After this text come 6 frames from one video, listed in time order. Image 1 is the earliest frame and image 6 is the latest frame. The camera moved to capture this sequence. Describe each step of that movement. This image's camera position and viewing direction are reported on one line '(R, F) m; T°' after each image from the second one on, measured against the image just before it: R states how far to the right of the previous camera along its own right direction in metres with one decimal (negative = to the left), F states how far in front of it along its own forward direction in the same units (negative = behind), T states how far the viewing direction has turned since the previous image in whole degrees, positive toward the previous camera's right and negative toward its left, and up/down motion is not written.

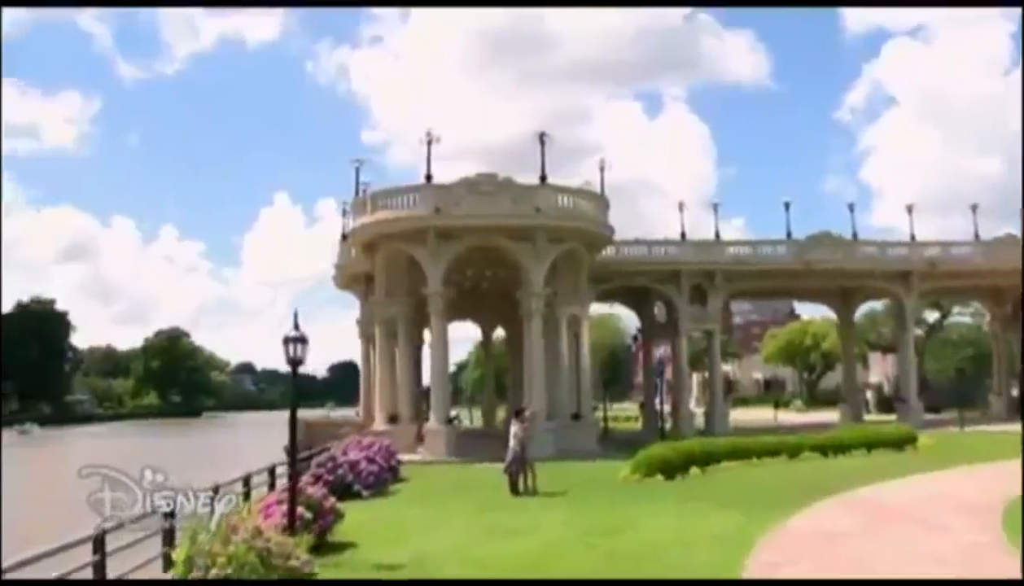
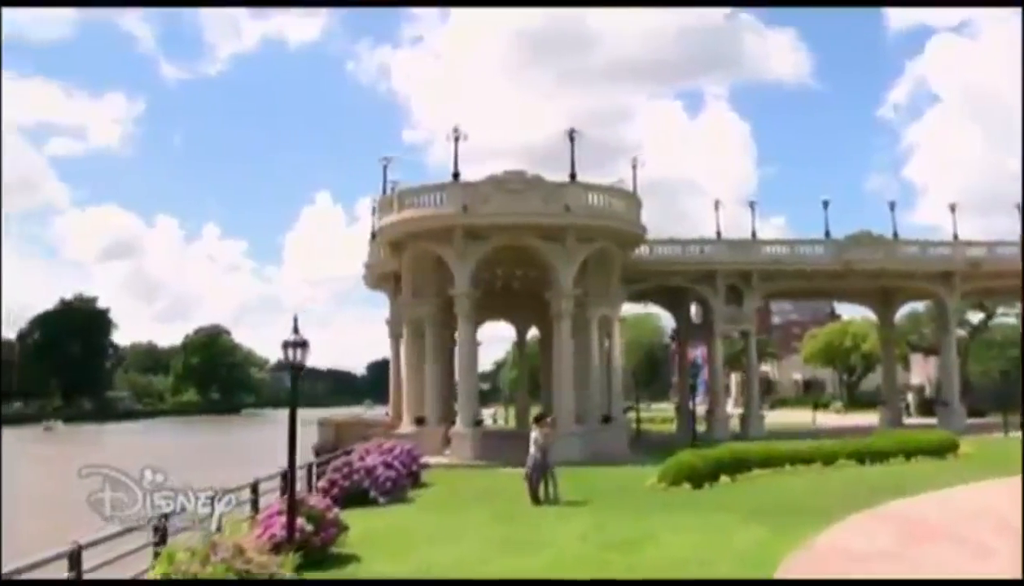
(+0.3, +0.6) m; -2°
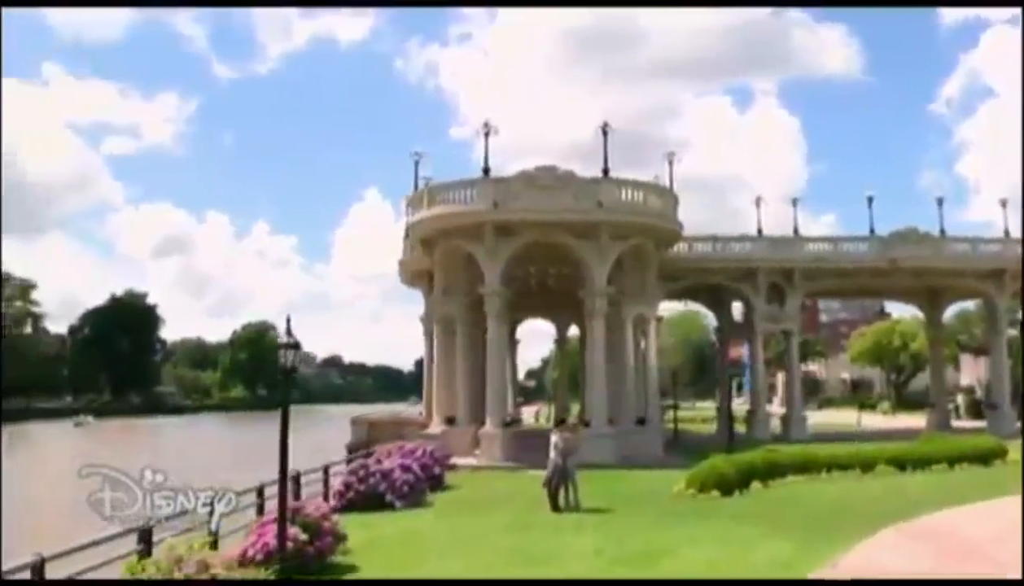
(+0.4, +0.6) m; -2°
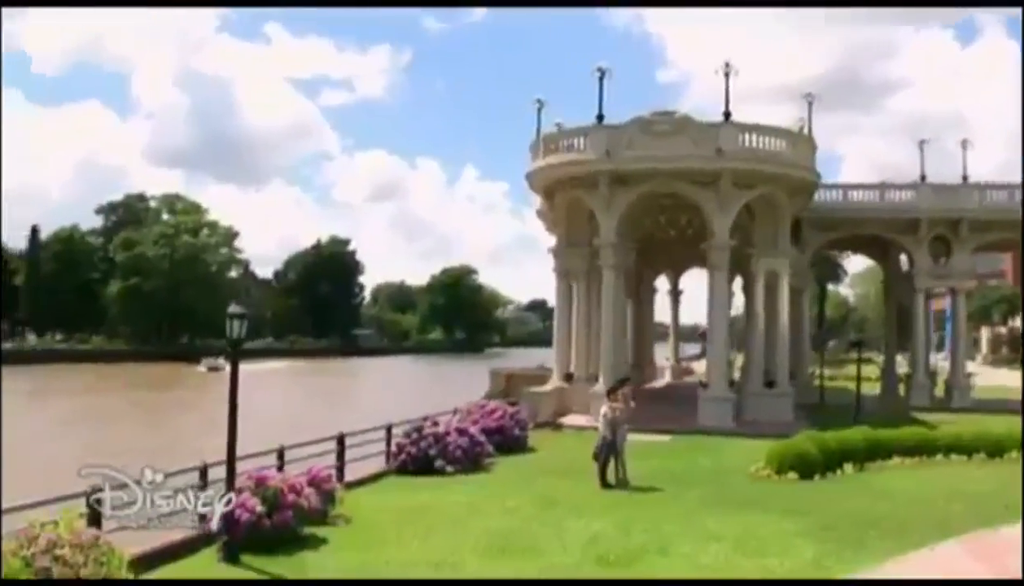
(+2.2, +1.4) m; -10°
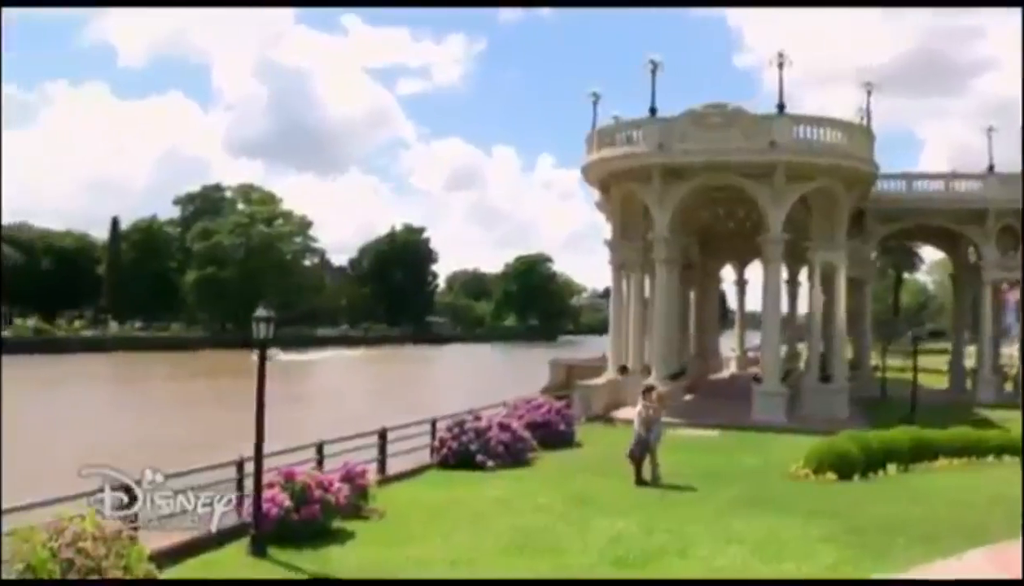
(+0.5, -0.1) m; -4°
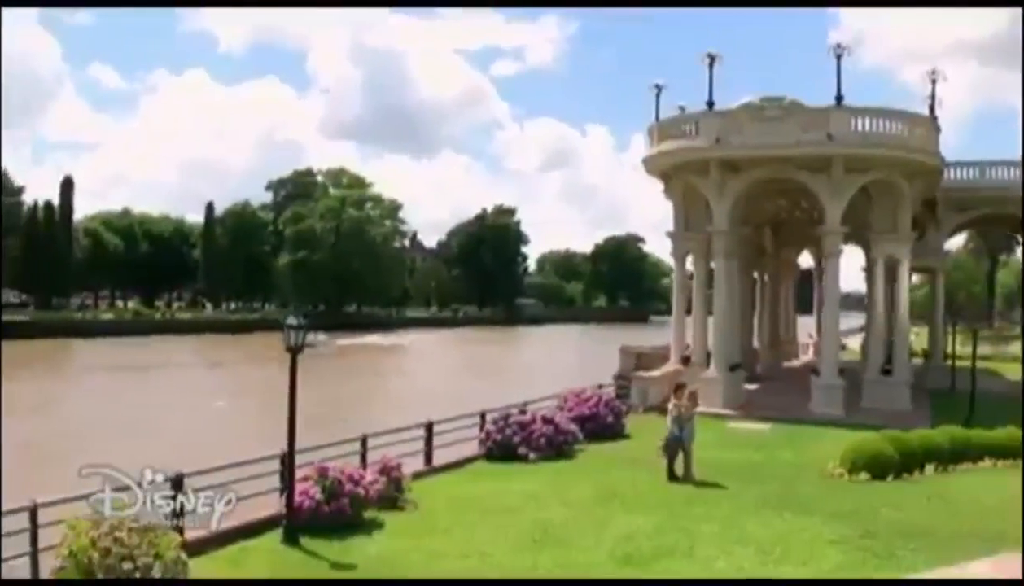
(+0.8, -0.5) m; -5°
